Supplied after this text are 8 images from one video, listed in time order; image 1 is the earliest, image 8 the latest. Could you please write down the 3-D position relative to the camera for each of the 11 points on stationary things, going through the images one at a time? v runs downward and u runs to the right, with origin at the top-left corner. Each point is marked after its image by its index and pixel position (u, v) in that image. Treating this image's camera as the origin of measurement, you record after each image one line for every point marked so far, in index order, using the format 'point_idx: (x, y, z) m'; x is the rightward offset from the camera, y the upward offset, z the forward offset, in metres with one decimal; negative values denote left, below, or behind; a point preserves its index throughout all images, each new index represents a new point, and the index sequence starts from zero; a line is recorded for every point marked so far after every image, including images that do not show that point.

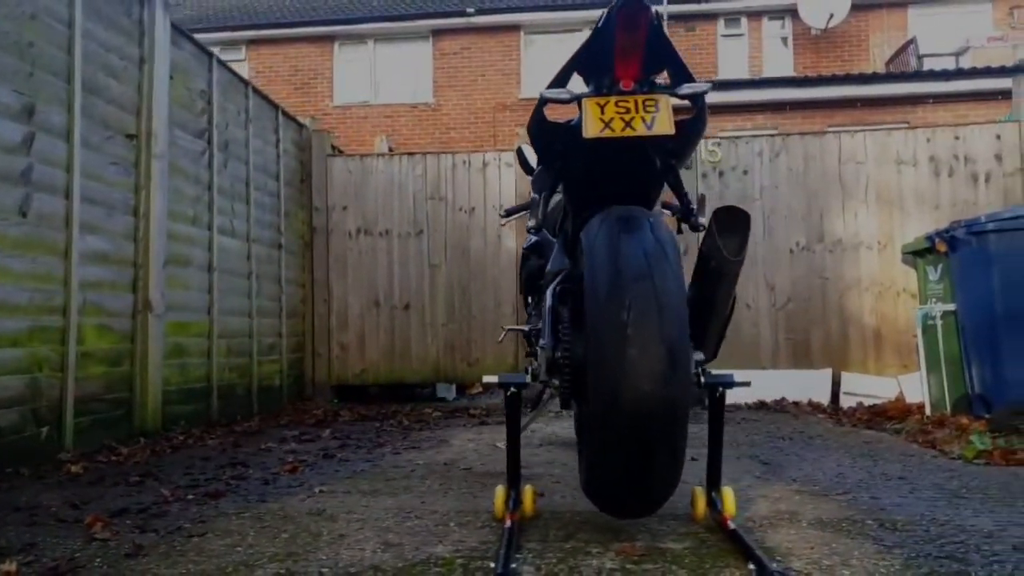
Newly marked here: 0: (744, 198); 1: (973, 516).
0: (+1.6, +0.6, +5.4) m
1: (+1.1, -0.6, +2.0) m
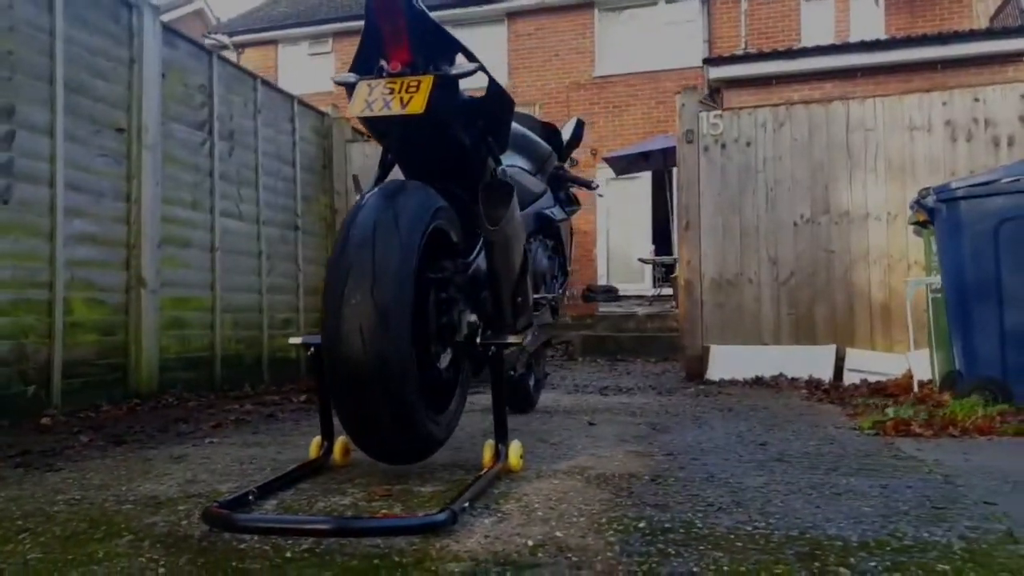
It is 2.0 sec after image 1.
0: (+1.6, +0.8, +5.3) m
1: (+0.6, -0.5, +2.0) m
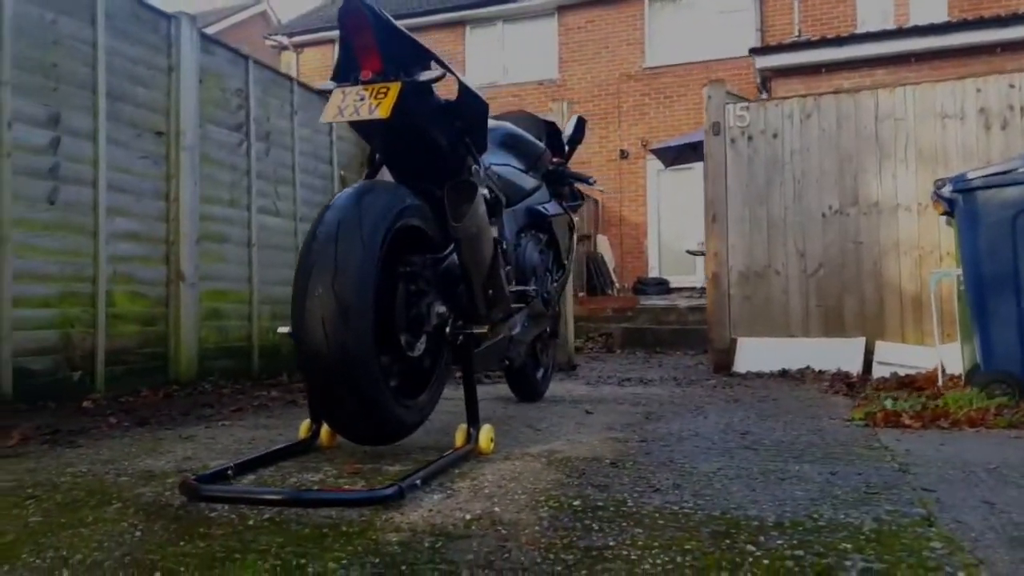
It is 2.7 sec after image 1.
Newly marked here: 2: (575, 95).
0: (+1.7, +0.8, +5.2) m
1: (+0.5, -0.5, +2.1) m
2: (+1.0, +3.0, +12.3) m
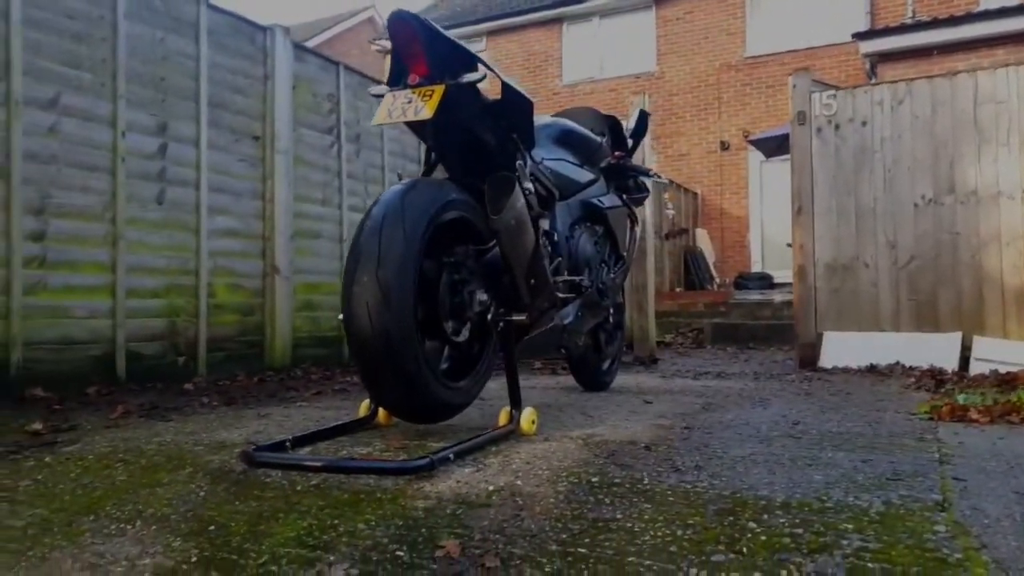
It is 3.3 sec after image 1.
0: (+2.3, +0.9, +5.1) m
1: (+0.6, -0.4, +2.1) m
2: (+2.5, +3.0, +12.1) m
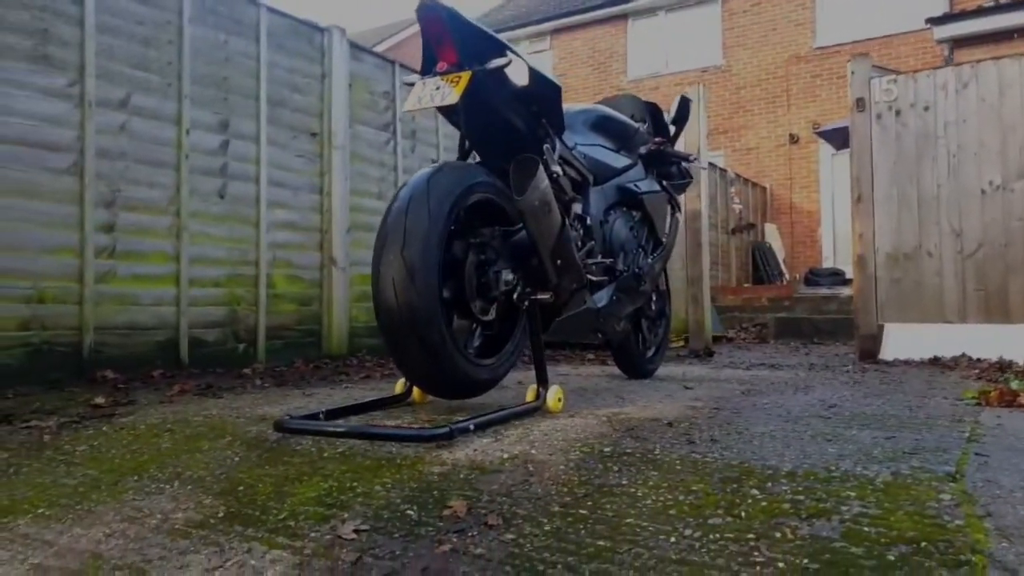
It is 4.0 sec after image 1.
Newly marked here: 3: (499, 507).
0: (+2.6, +0.9, +4.9) m
1: (+0.7, -0.4, +2.1) m
2: (+3.4, +3.1, +11.9) m
3: (0.0, -0.4, +1.5) m
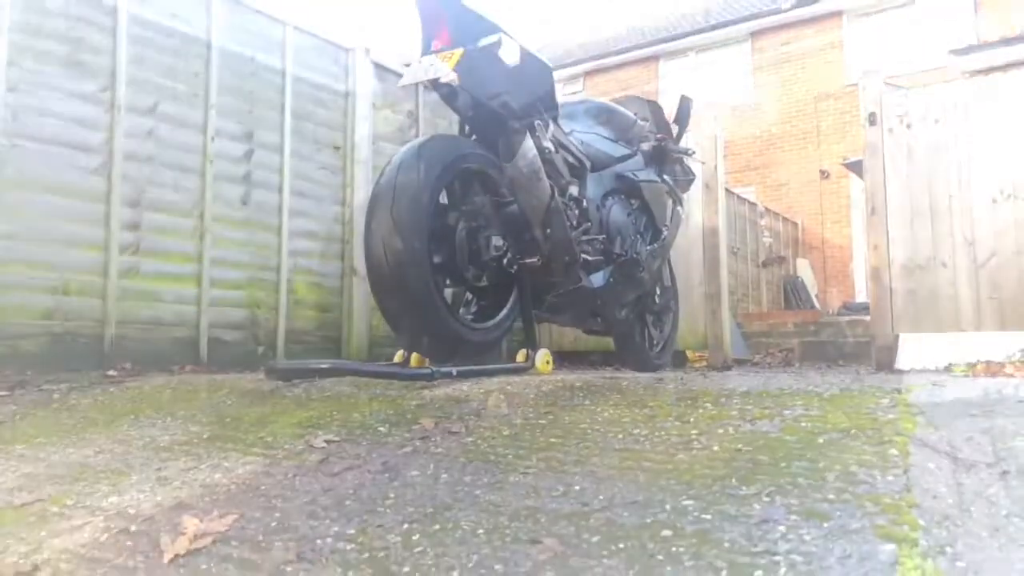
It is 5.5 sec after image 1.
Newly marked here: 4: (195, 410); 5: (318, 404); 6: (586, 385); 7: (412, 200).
0: (+2.7, +0.9, +4.9) m
1: (+0.6, -0.2, +2.1) m
2: (+3.9, +2.6, +12.0) m
3: (-0.1, -0.3, +1.6) m
4: (-0.8, -0.3, +2.0) m
5: (-0.5, -0.3, +1.9) m
6: (+0.2, -0.2, +1.9) m
7: (-0.3, +0.2, +2.2) m
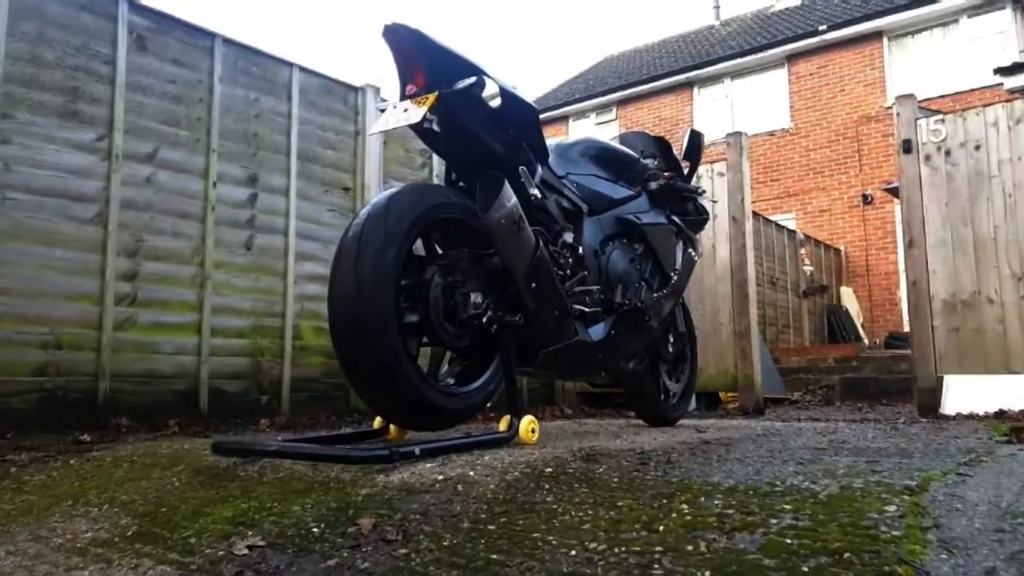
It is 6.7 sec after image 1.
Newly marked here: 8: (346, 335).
0: (+2.7, +0.7, +4.6) m
1: (+0.6, -0.4, +1.9) m
2: (+4.3, +2.2, +11.7) m
3: (-0.2, -0.4, +1.4) m
4: (-0.9, -0.5, +1.8) m
5: (-0.5, -0.4, +1.7) m
6: (+0.1, -0.4, +1.7) m
7: (-0.3, +0.1, +2.0) m
8: (-0.4, -0.1, +2.0) m
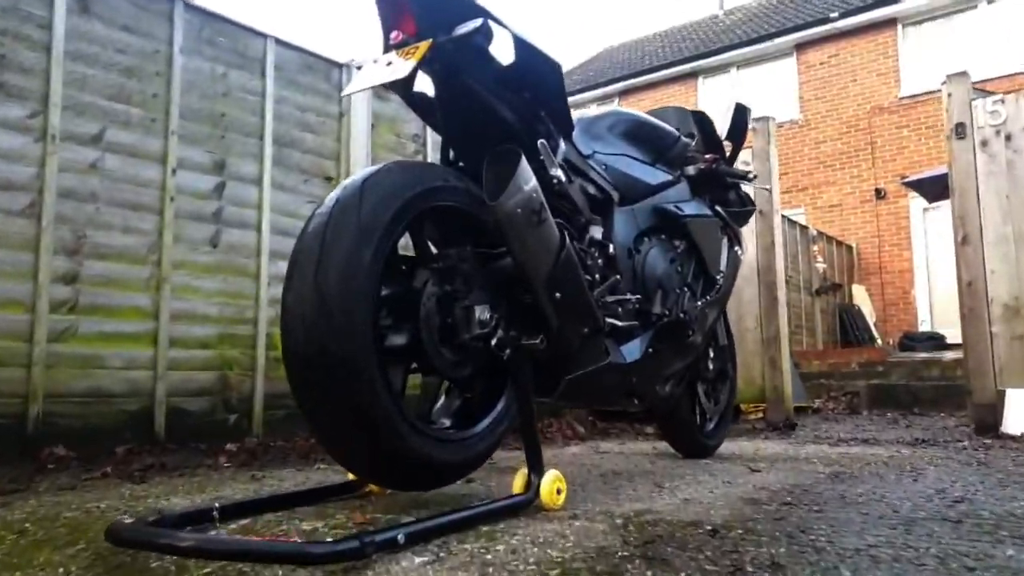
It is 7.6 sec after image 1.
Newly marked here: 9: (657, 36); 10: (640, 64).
0: (+2.8, +0.6, +4.1) m
1: (+0.6, -0.4, +1.4) m
2: (+4.3, +2.2, +11.2) m
3: (-0.1, -0.4, +0.9) m
4: (-0.8, -0.5, +1.3) m
5: (-0.5, -0.5, +1.2) m
6: (+0.1, -0.4, +1.1) m
7: (-0.3, 0.0, +1.5) m
8: (-0.4, -0.1, +1.5) m
9: (+2.8, +4.9, +15.3) m
10: (+2.2, +3.8, +13.3) m
